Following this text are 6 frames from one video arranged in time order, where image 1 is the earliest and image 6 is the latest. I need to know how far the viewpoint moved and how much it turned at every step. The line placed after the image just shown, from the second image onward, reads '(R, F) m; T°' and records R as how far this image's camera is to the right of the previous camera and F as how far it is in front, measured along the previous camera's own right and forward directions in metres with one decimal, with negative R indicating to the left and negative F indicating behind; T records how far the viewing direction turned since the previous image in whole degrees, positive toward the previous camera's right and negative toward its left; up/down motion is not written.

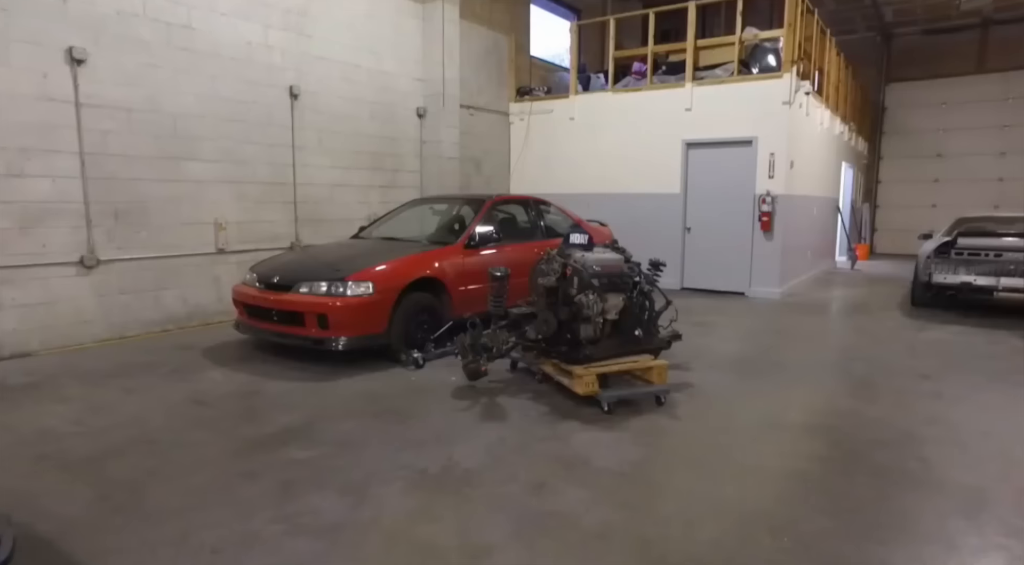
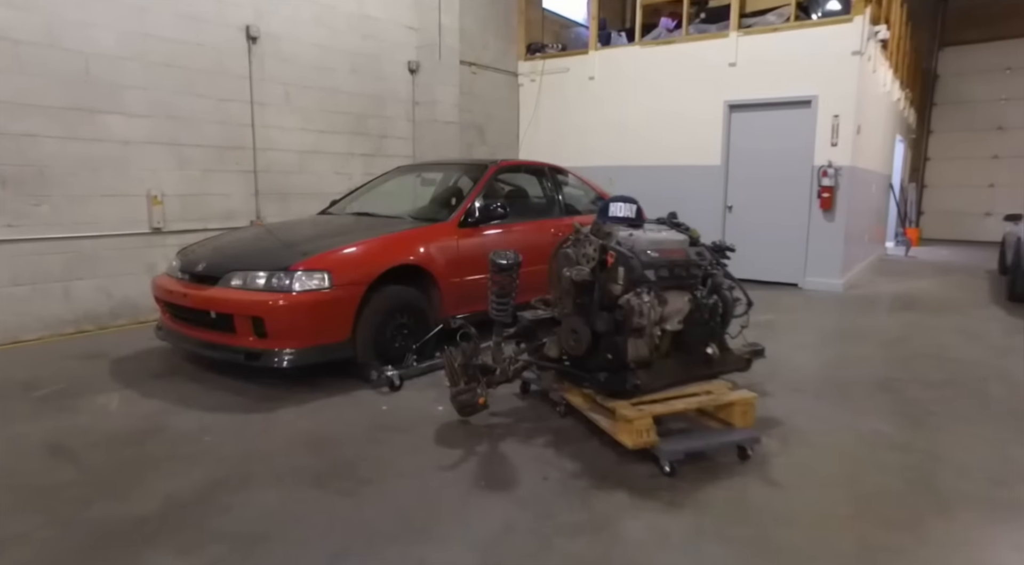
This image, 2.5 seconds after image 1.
(0.0, +1.4) m; -1°
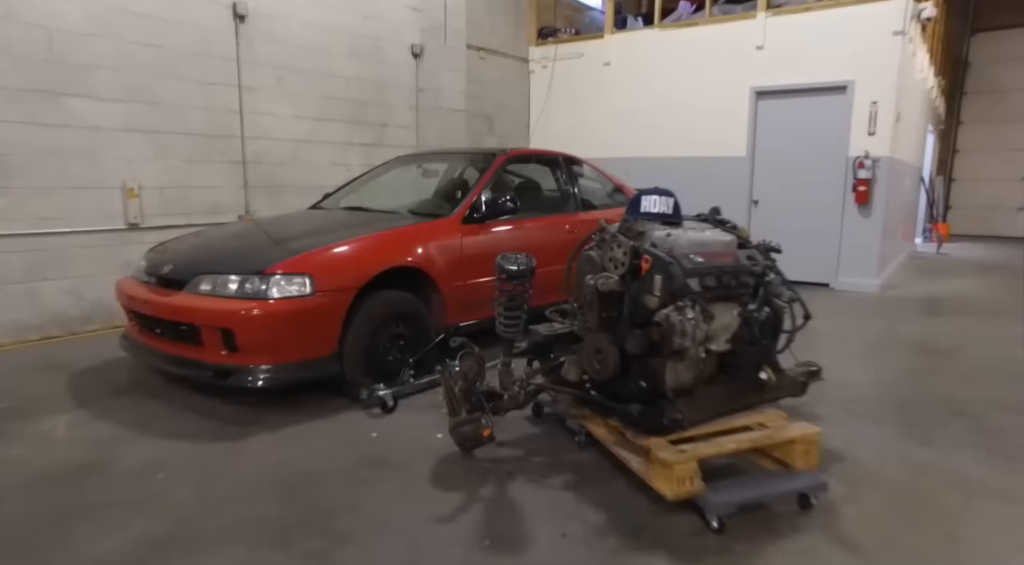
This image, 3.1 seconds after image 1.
(0.0, +0.5) m; -1°
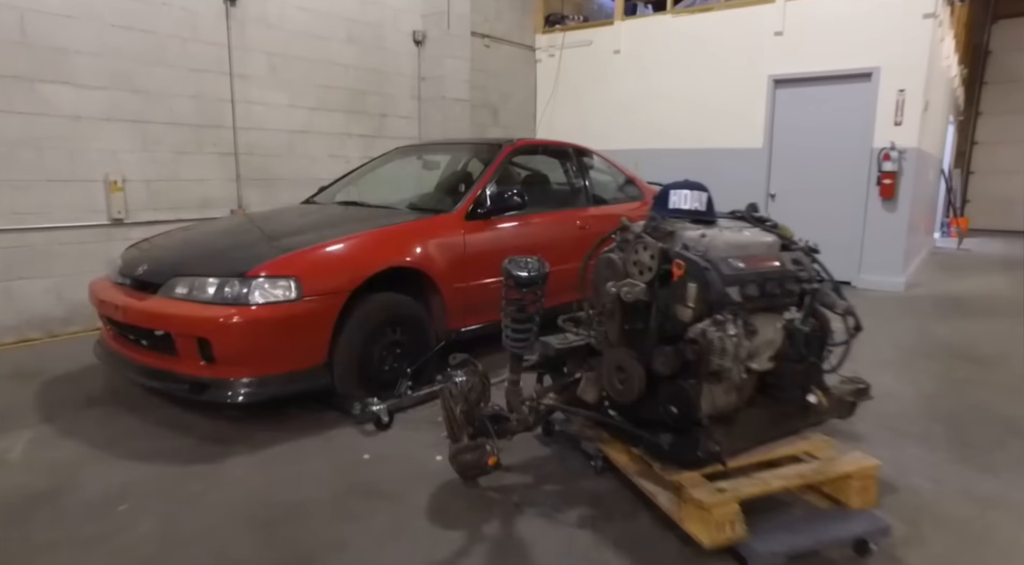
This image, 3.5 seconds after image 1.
(0.0, +0.3) m; 0°
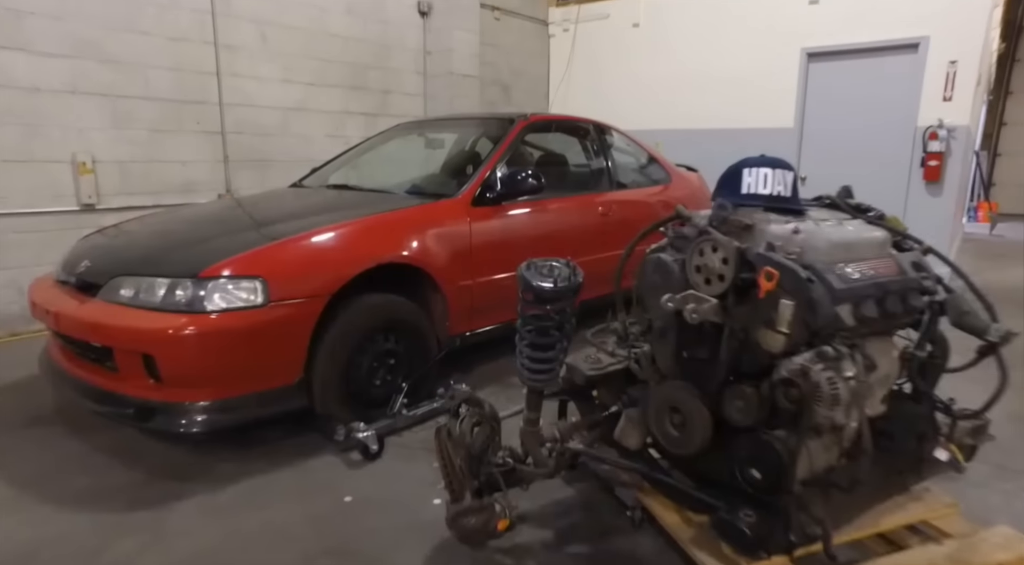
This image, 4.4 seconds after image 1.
(0.0, +0.5) m; -1°
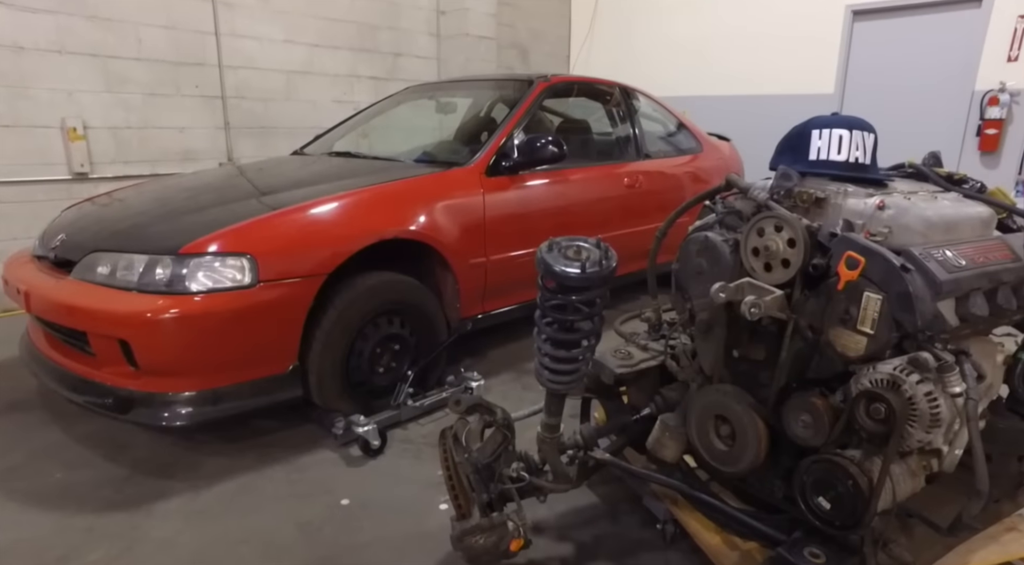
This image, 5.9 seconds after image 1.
(0.0, +0.3) m; -1°
